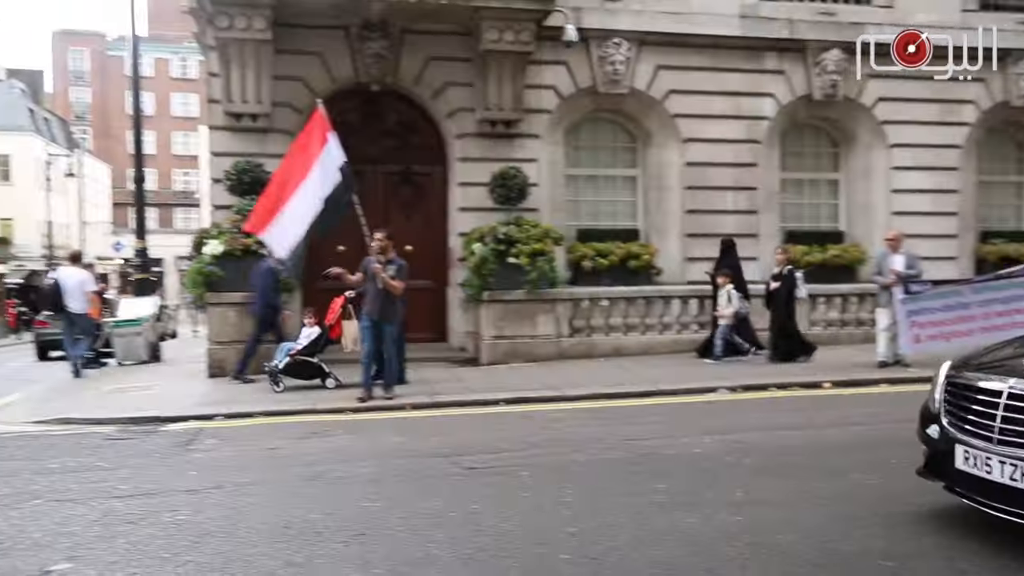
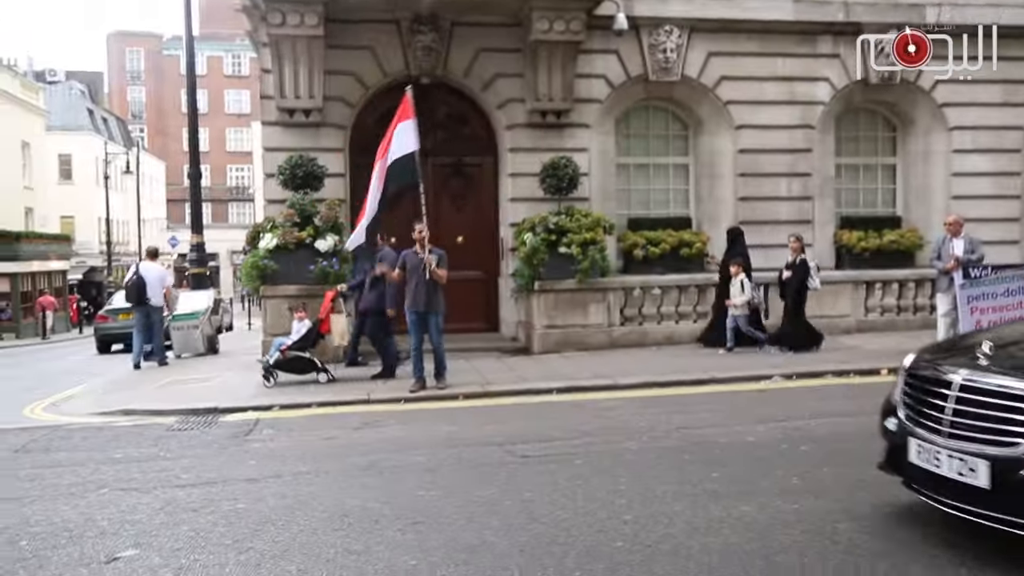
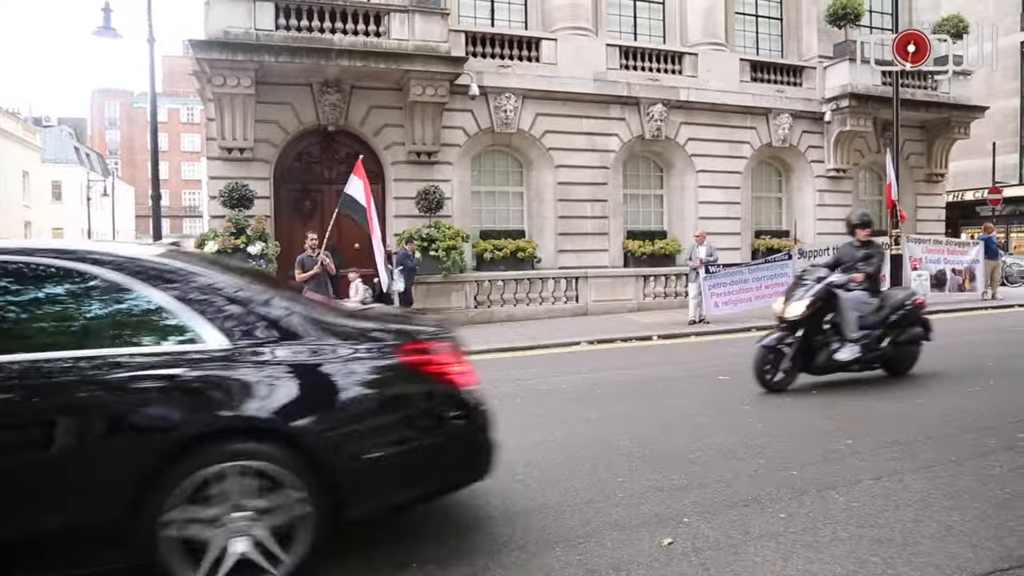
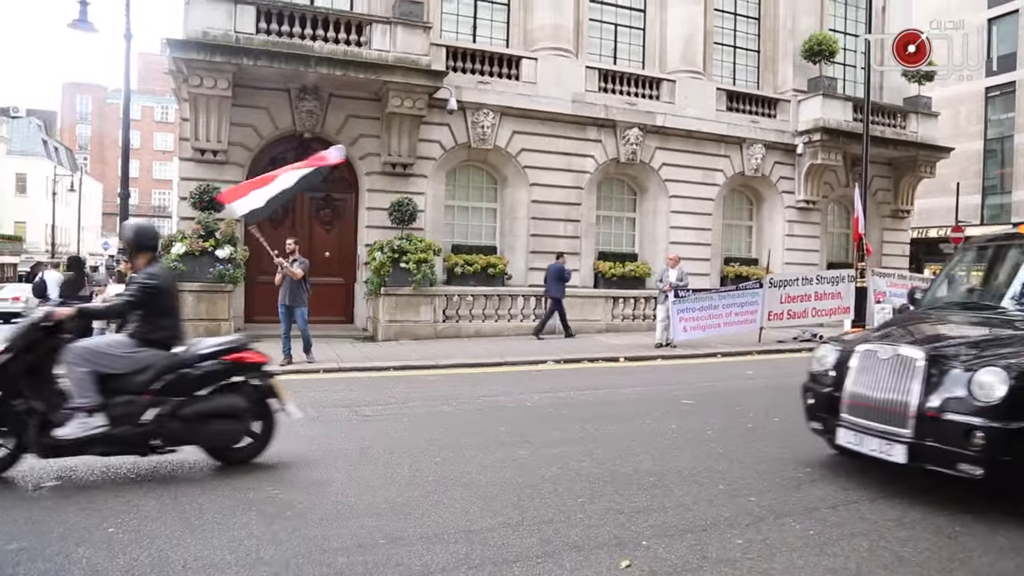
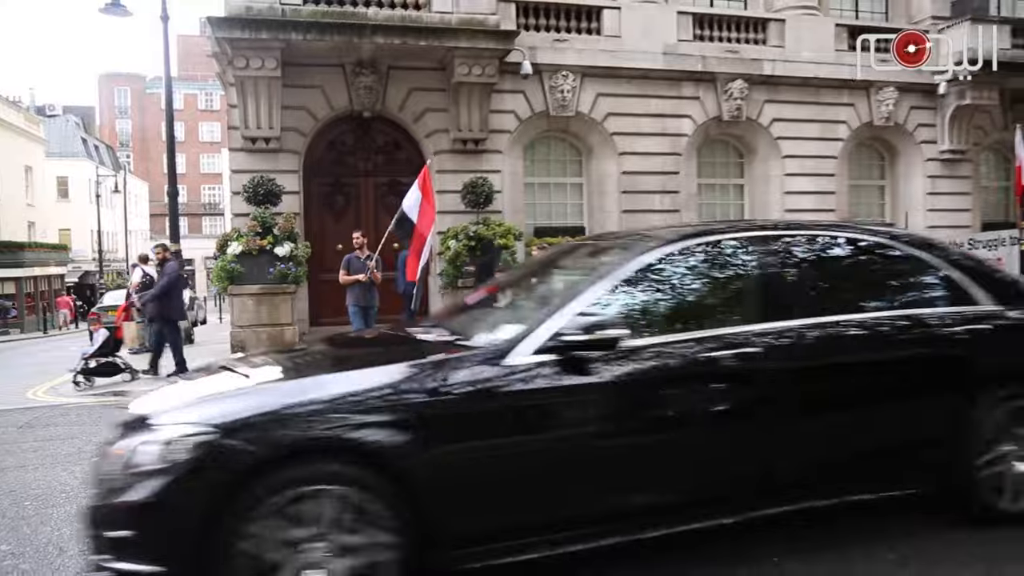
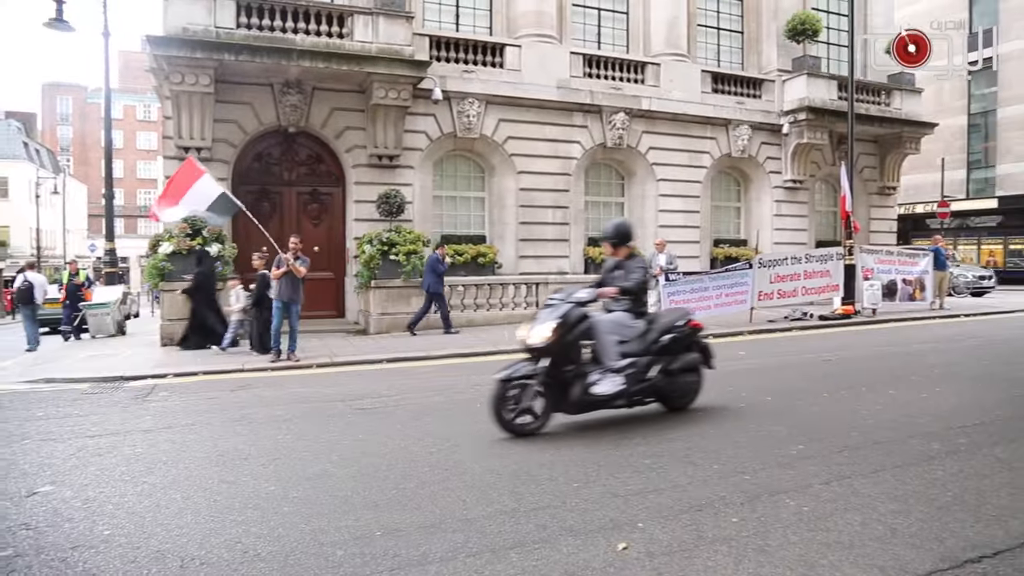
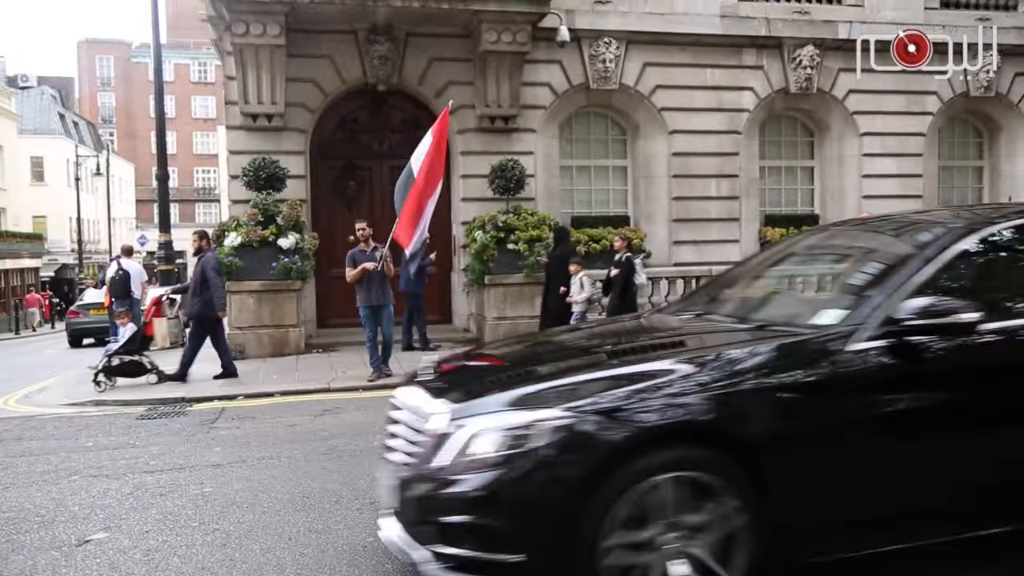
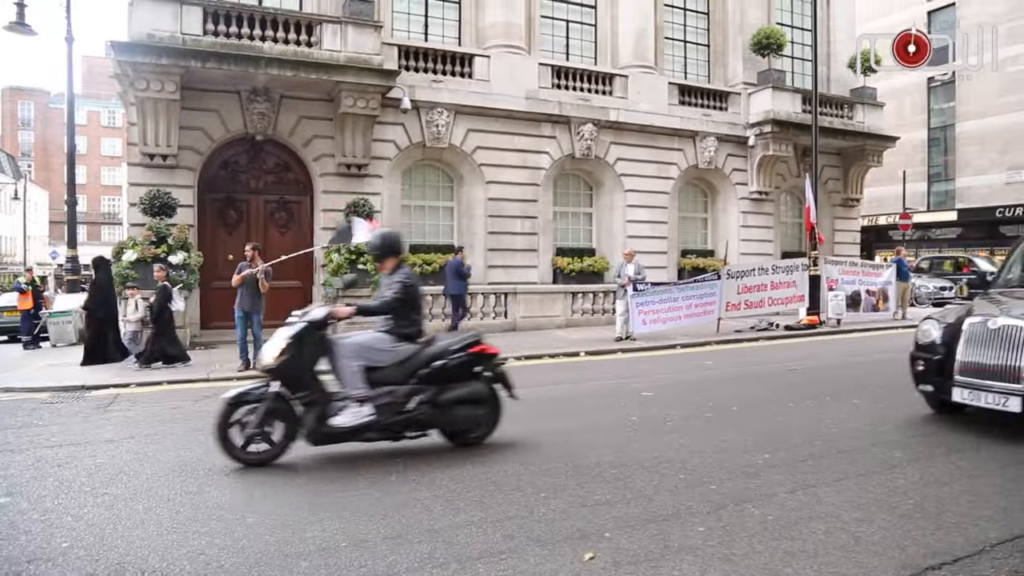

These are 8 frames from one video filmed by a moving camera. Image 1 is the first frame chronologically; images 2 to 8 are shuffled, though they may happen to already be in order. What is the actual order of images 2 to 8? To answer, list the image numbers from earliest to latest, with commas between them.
2, 7, 5, 3, 6, 8, 4
